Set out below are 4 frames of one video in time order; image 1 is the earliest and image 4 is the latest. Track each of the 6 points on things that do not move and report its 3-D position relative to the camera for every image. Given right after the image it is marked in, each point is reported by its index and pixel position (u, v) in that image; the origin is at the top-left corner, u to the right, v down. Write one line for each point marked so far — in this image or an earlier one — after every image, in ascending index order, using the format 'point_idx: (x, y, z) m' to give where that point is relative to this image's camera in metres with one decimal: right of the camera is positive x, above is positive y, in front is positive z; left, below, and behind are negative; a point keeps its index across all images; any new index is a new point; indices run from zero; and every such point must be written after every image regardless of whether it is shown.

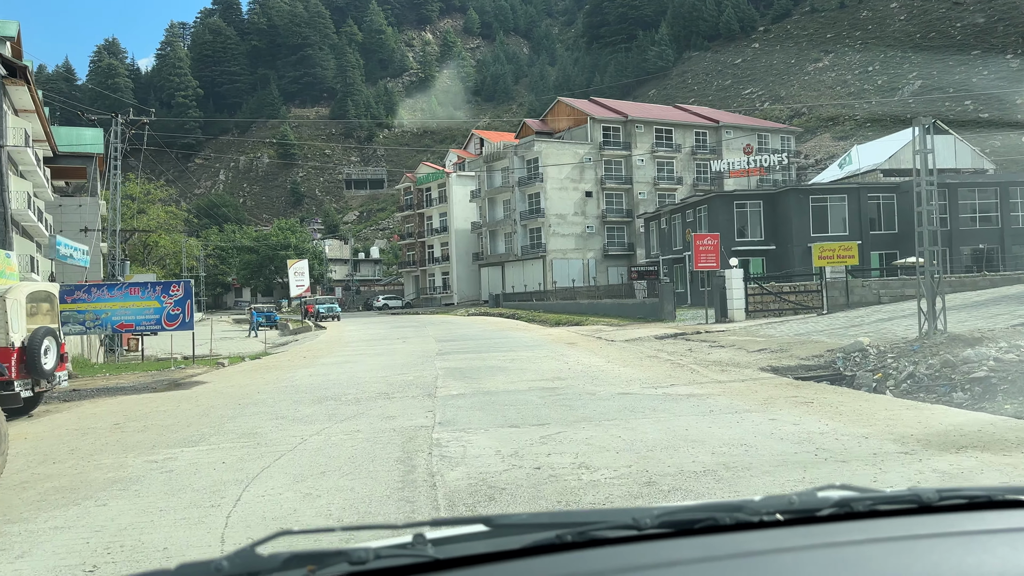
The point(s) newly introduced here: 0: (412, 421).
0: (-1.4, -1.9, +18.5) m
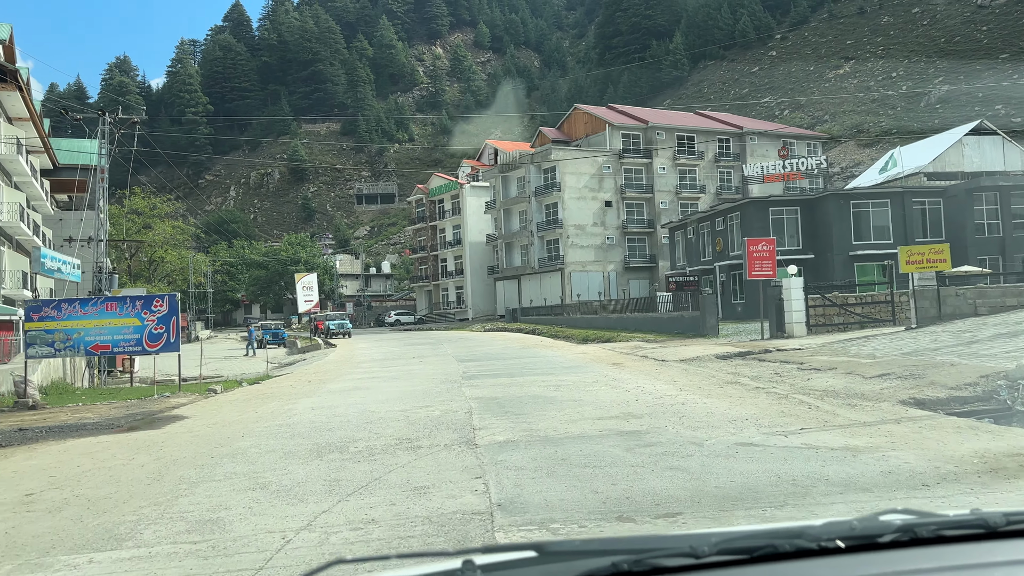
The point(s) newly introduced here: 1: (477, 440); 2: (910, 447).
0: (-0.5, -2.0, +12.1) m
1: (-0.5, -2.2, +18.4) m
2: (+4.7, -1.9, +15.4) m
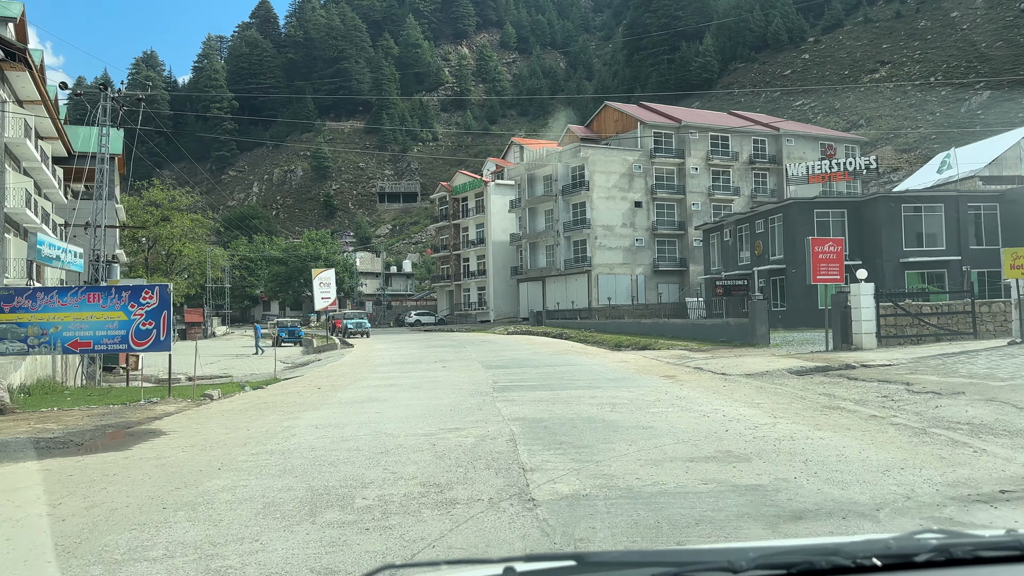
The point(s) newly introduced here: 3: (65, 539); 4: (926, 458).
0: (+0.1, -1.9, +6.9) m
1: (+0.2, -2.1, +13.1) m
2: (+5.4, -1.9, +10.1) m
3: (-3.9, -2.2, +11.2) m
4: (+5.0, -2.0, +15.4) m
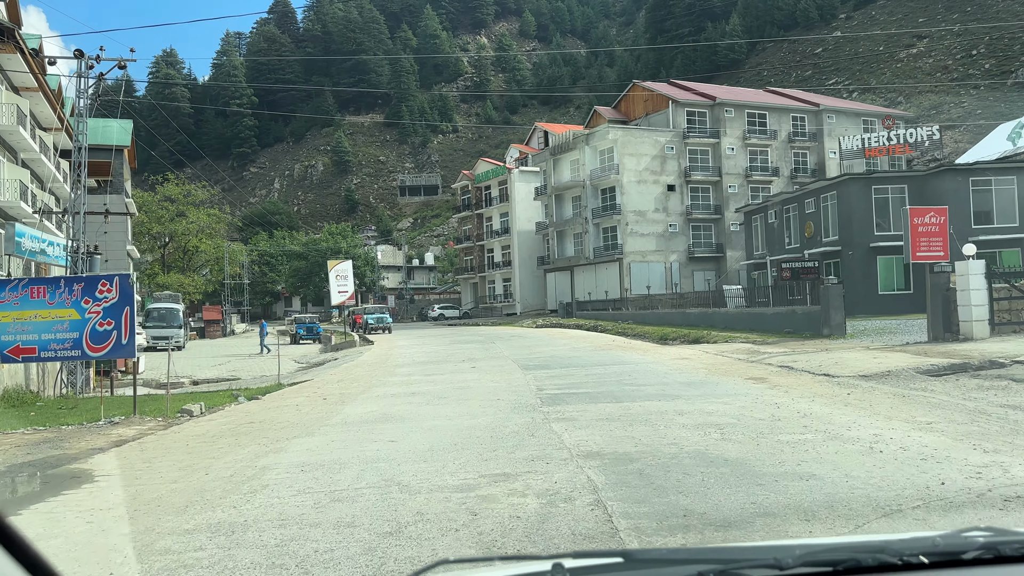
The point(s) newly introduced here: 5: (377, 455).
0: (+0.7, -1.7, -0.2) m
1: (+0.9, -1.9, +6.0) m
2: (+6.0, -1.6, +2.9) m
3: (-3.3, -2.1, +4.2) m
4: (+5.7, -1.6, +8.2) m
5: (-1.8, -2.2, +17.6) m
